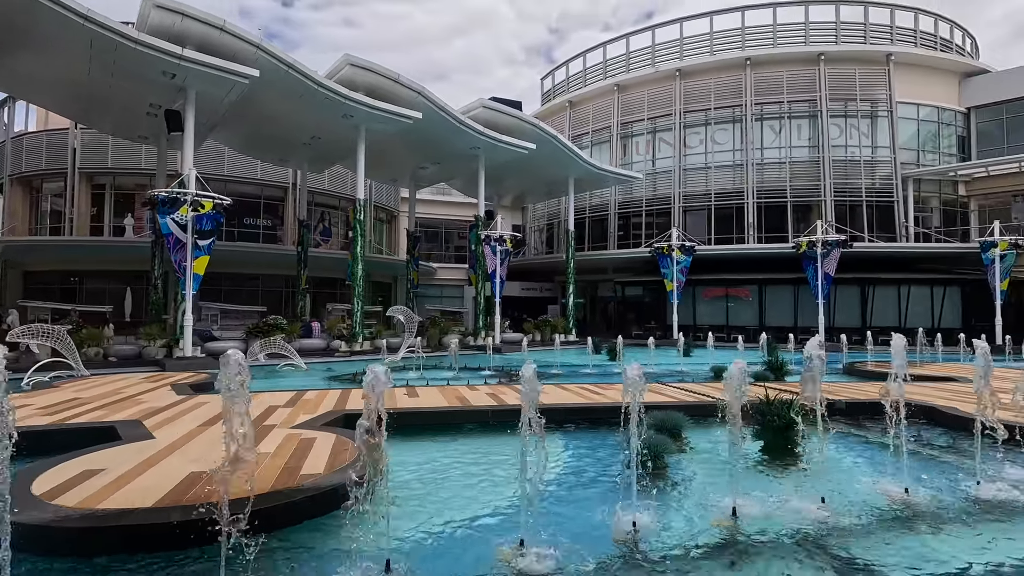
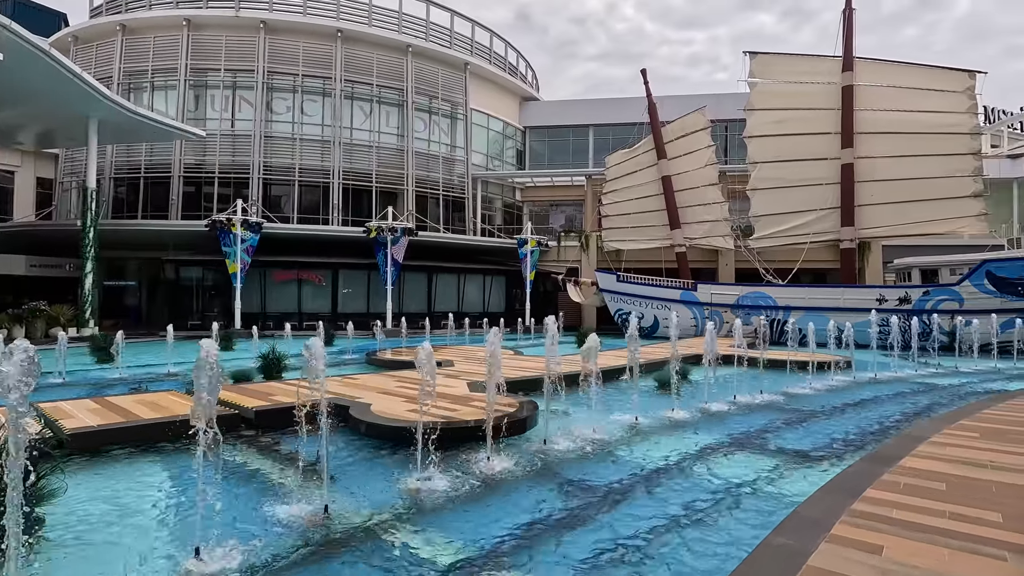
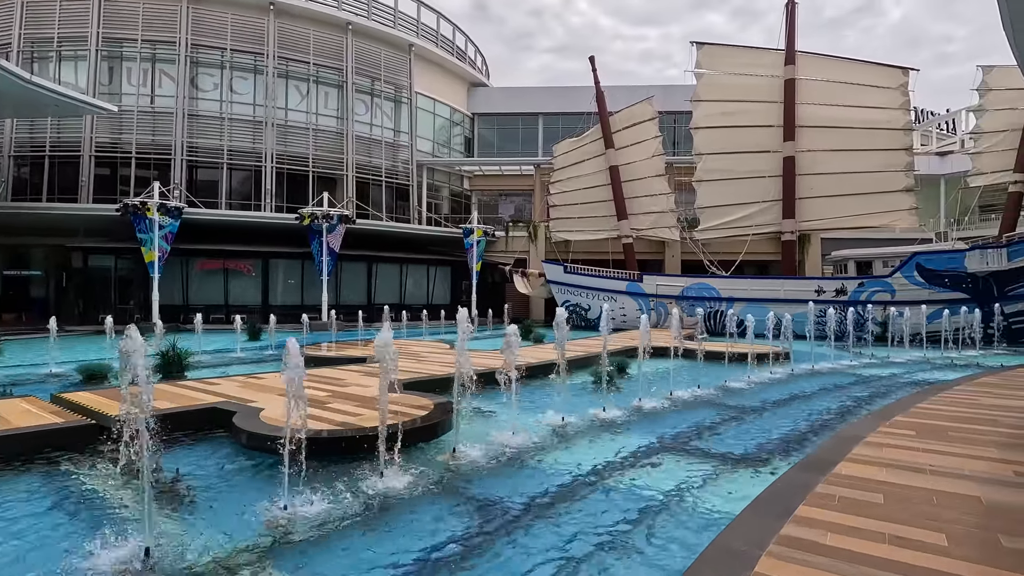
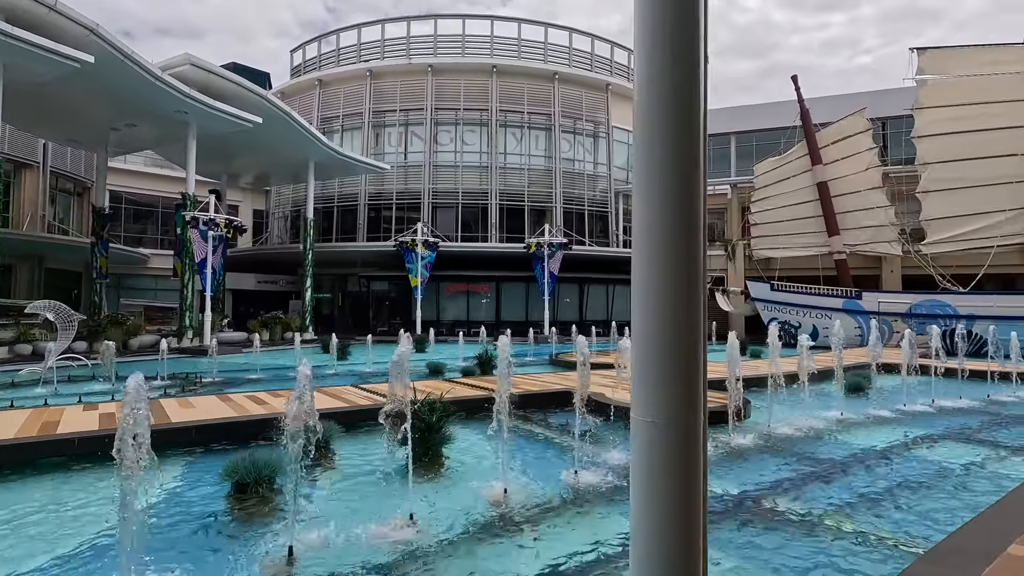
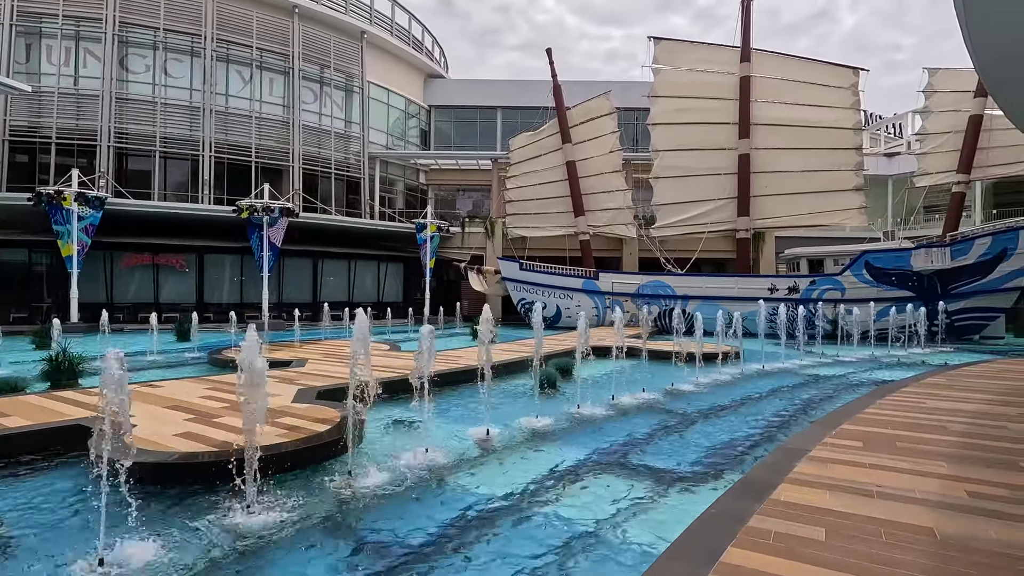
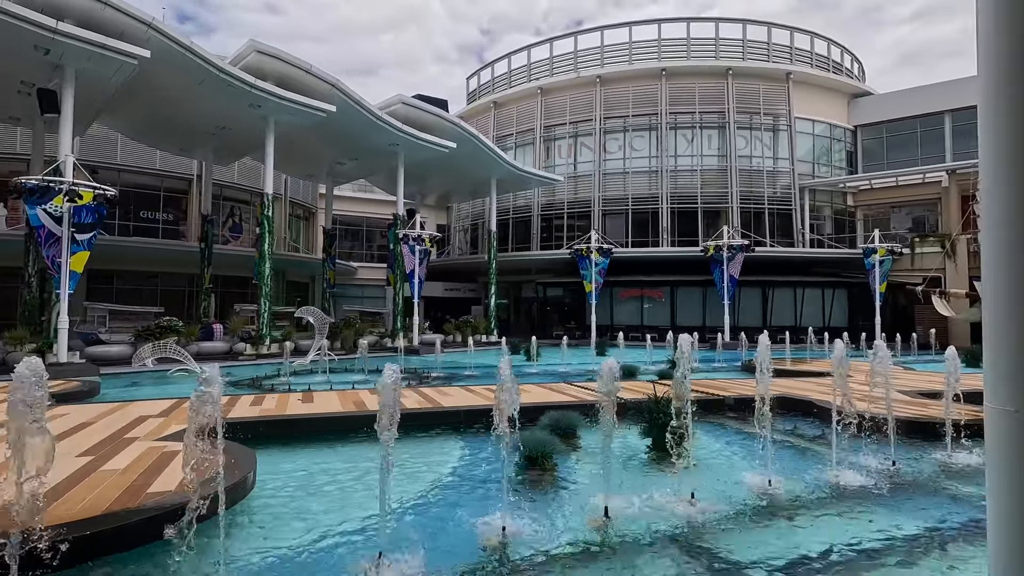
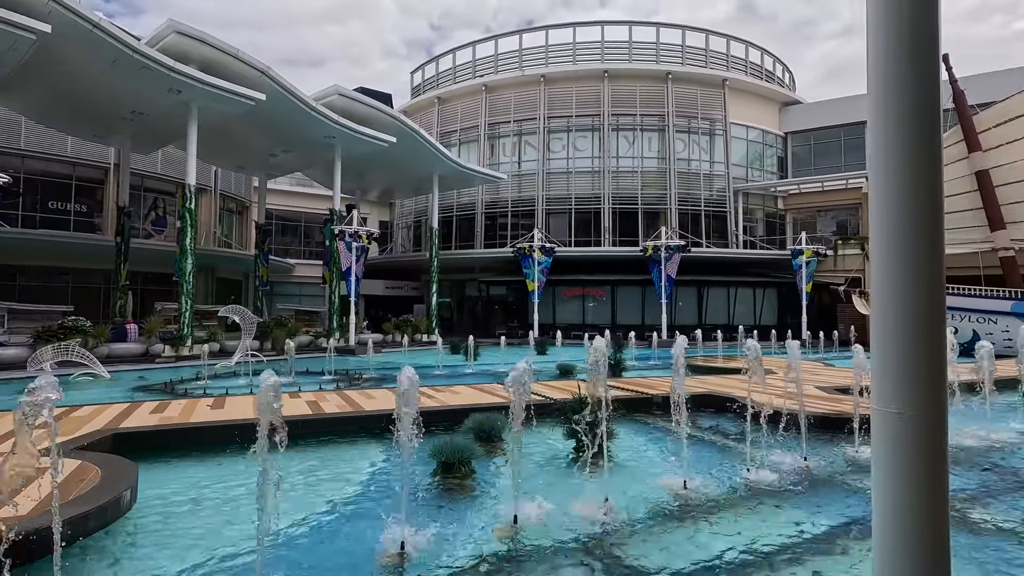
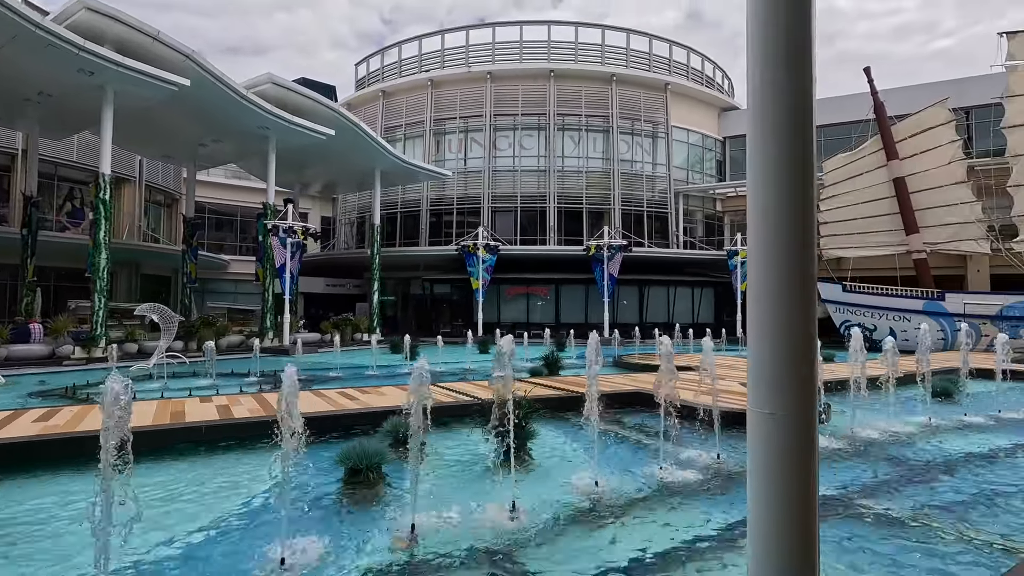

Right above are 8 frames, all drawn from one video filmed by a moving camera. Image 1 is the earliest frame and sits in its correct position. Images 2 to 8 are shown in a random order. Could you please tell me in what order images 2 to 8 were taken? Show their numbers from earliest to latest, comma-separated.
6, 7, 8, 4, 2, 3, 5
